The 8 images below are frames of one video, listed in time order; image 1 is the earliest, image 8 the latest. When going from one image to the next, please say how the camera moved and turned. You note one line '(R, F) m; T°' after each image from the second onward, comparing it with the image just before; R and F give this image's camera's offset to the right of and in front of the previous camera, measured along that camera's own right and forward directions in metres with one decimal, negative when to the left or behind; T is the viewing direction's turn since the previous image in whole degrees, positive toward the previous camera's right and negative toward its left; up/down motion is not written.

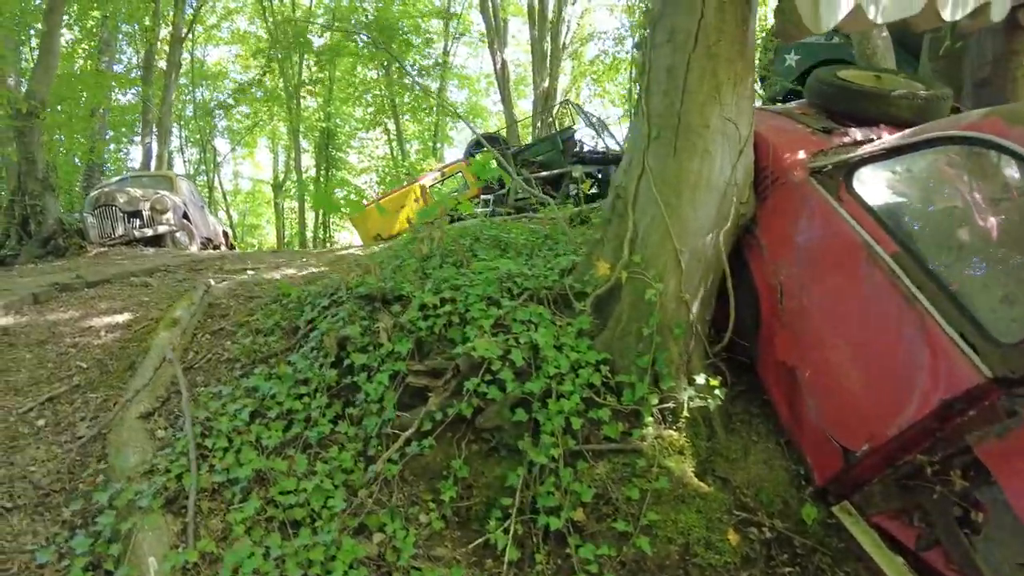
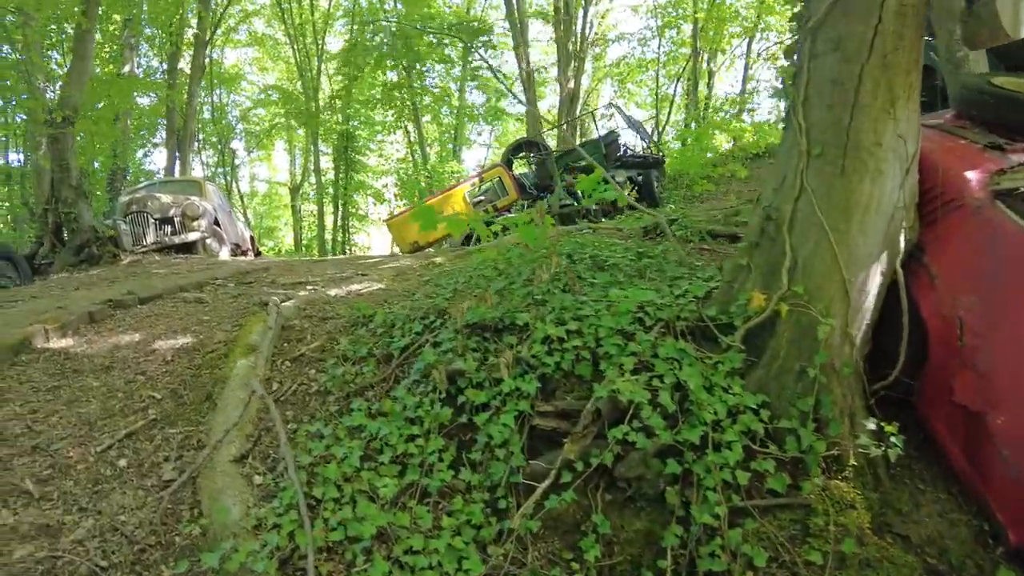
(-0.4, +0.2) m; -1°
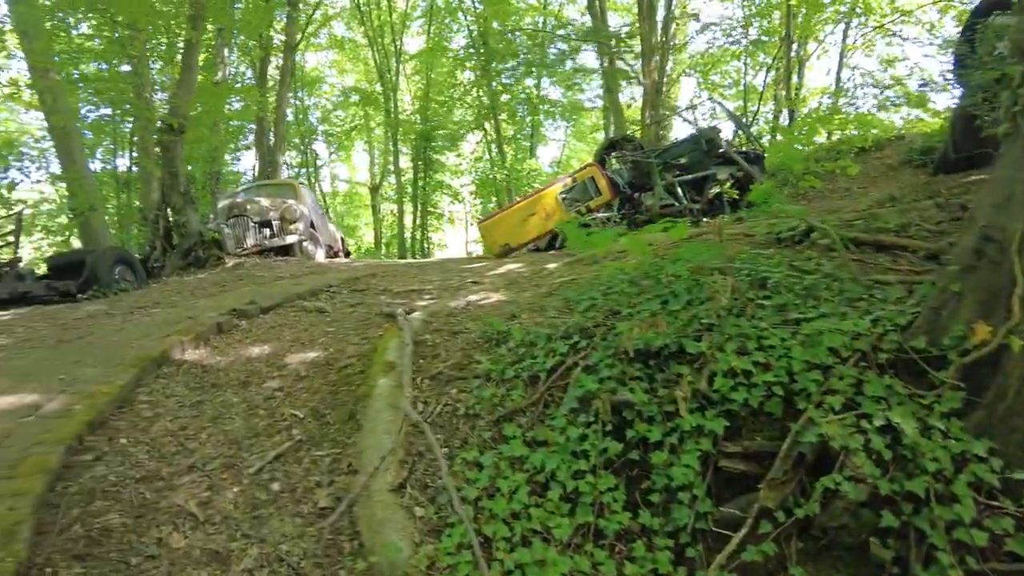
(-0.3, +0.1) m; -6°
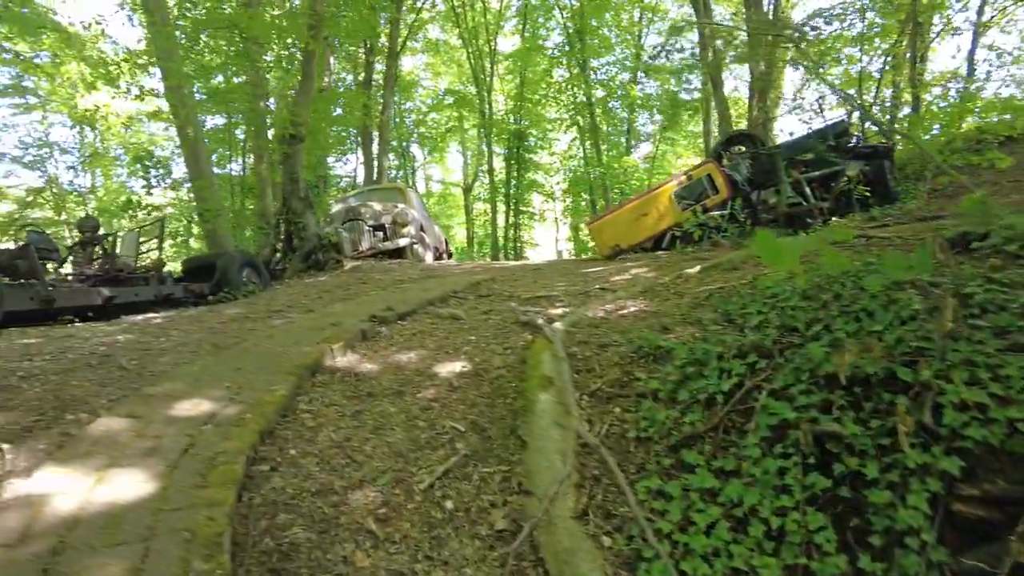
(-0.3, +0.1) m; -7°
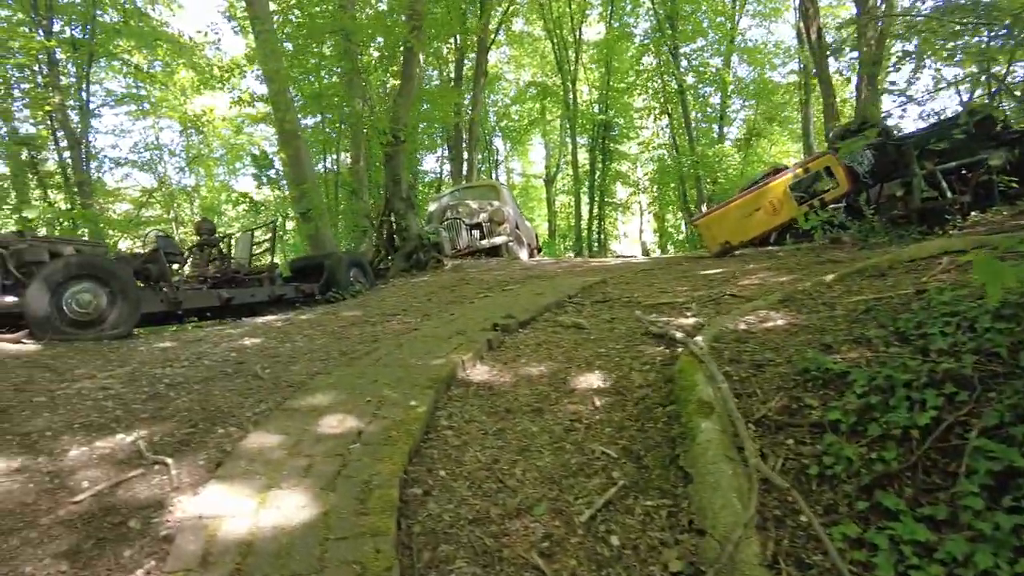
(-0.3, +0.1) m; -7°
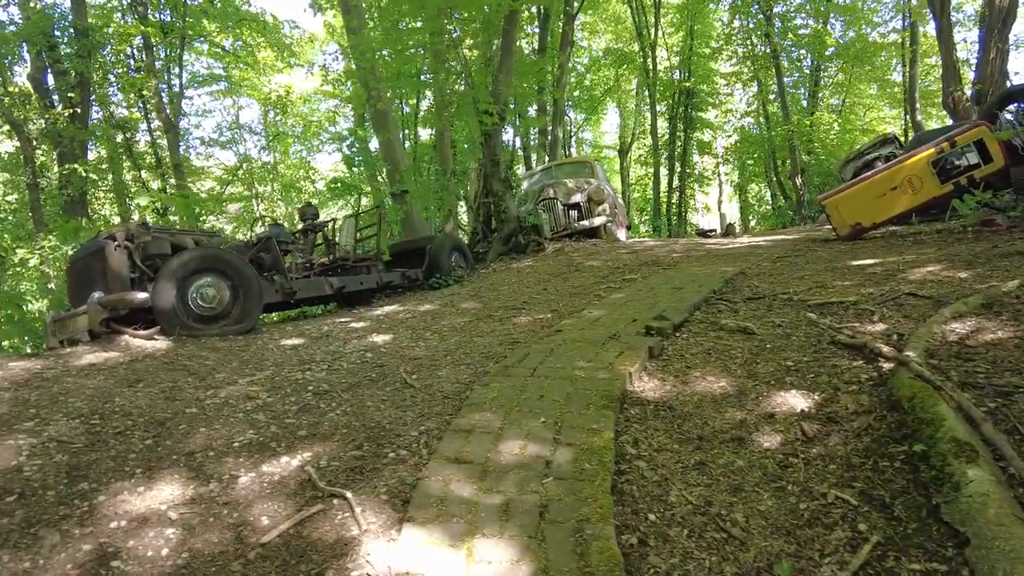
(-0.6, +0.3) m; -5°
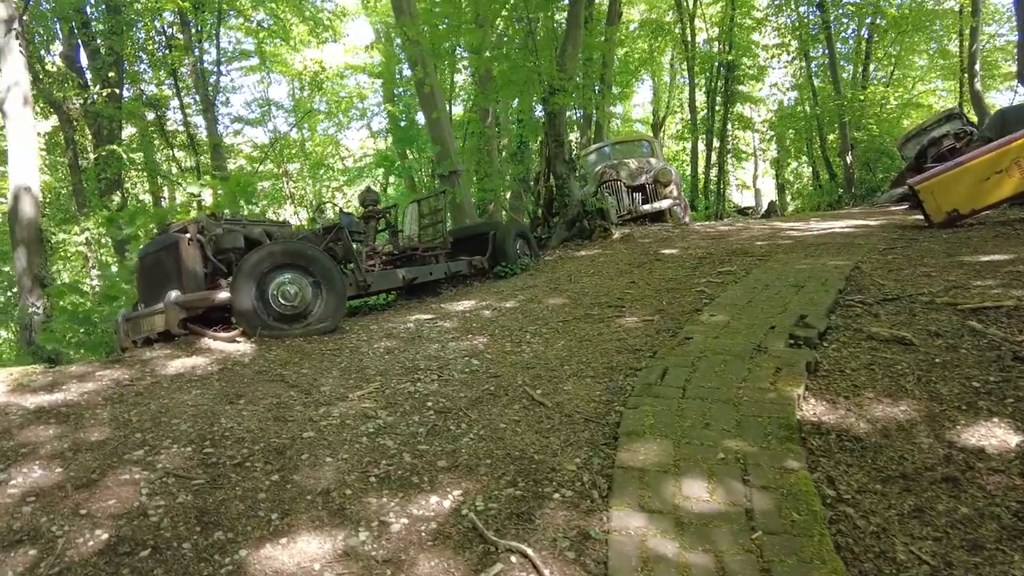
(-0.6, +0.4) m; -1°
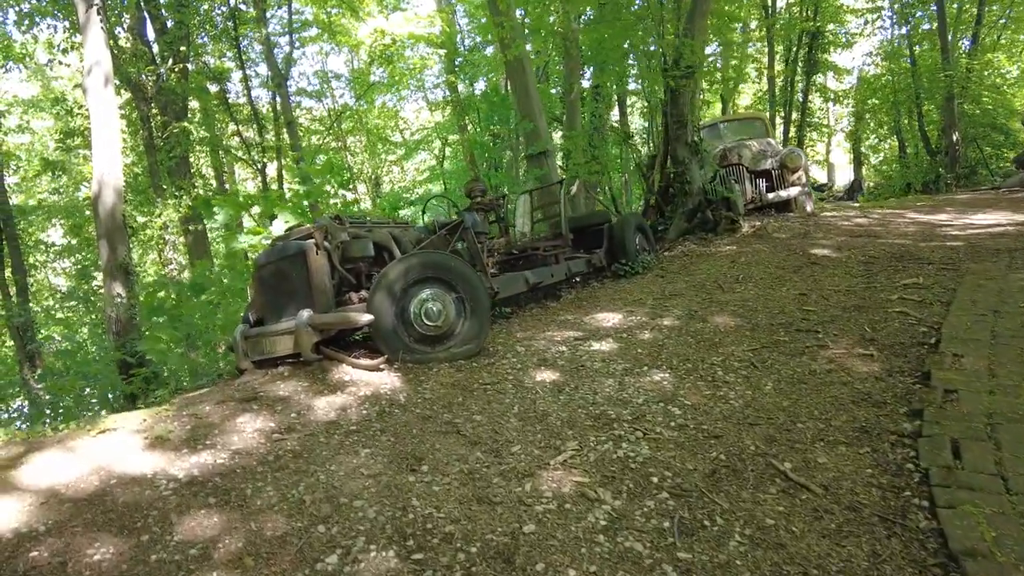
(-0.9, +0.7) m; -3°
